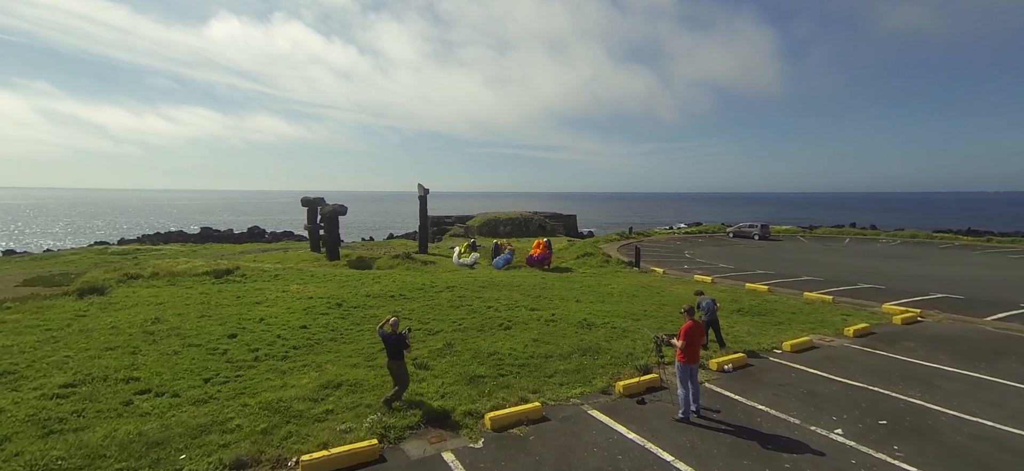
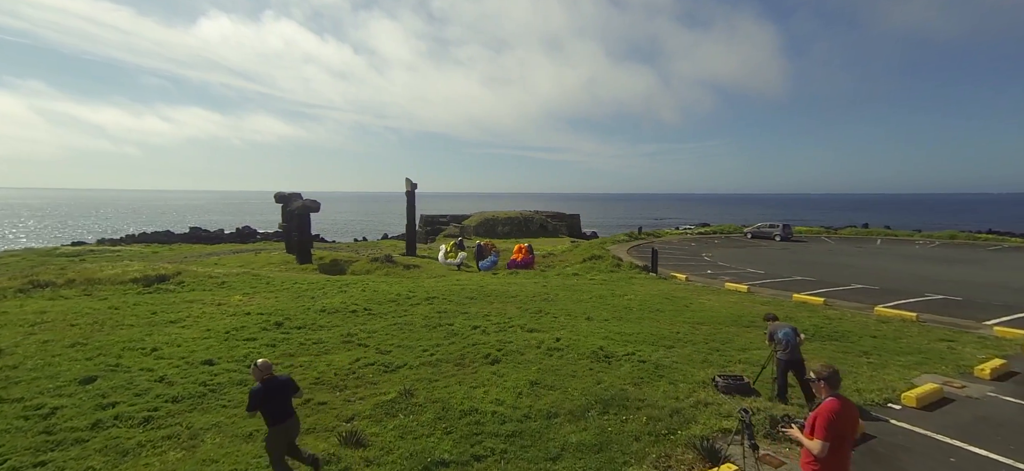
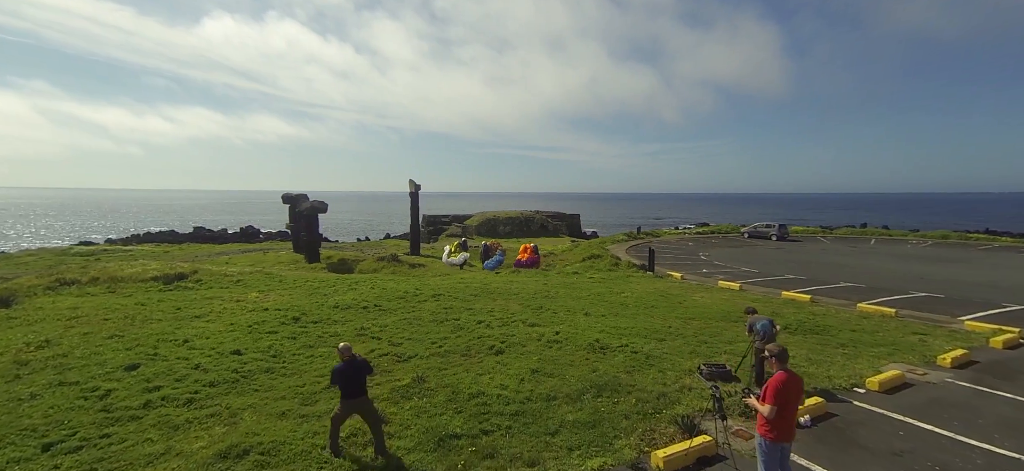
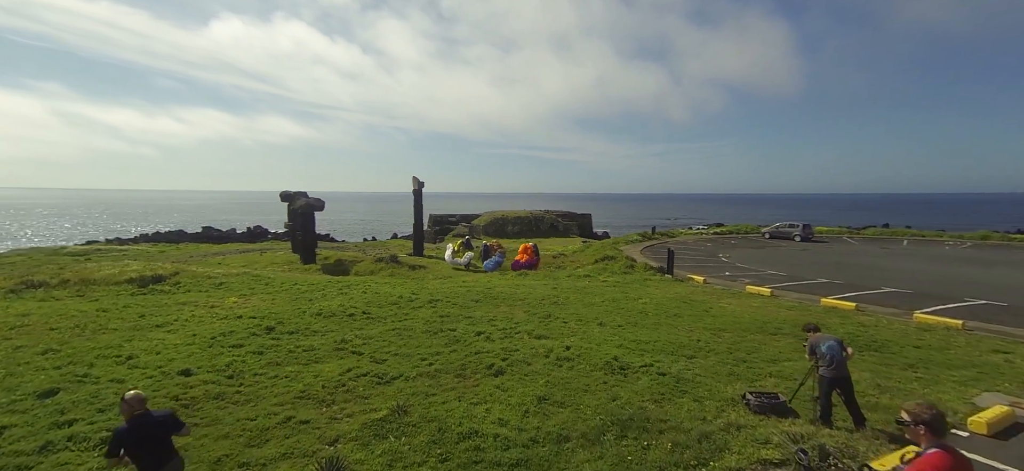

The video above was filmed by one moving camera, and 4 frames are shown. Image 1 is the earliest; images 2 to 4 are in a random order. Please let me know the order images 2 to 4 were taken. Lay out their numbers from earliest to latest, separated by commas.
3, 2, 4
